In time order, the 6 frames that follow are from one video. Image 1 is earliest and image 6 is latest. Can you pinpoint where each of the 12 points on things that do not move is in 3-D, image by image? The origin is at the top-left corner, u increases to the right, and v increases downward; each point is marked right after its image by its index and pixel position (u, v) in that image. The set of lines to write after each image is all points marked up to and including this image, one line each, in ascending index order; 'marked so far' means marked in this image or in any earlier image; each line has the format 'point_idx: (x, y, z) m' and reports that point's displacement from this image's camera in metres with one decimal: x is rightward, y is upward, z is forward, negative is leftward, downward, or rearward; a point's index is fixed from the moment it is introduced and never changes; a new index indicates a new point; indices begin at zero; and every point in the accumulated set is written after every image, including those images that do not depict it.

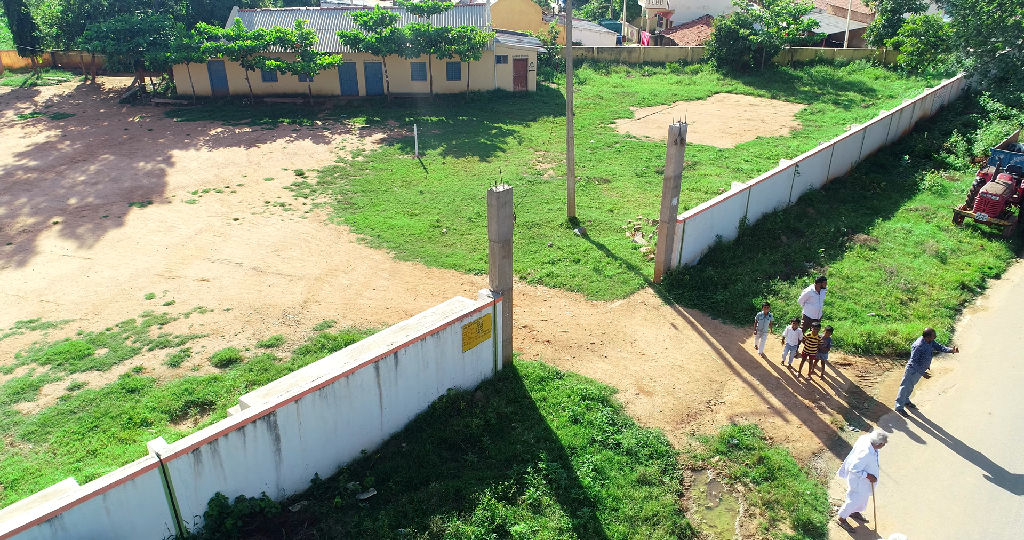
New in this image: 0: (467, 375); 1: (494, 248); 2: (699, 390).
0: (-0.6, -1.5, +9.2) m
1: (-0.3, +0.3, +9.2) m
2: (+2.9, -1.8, +10.0) m
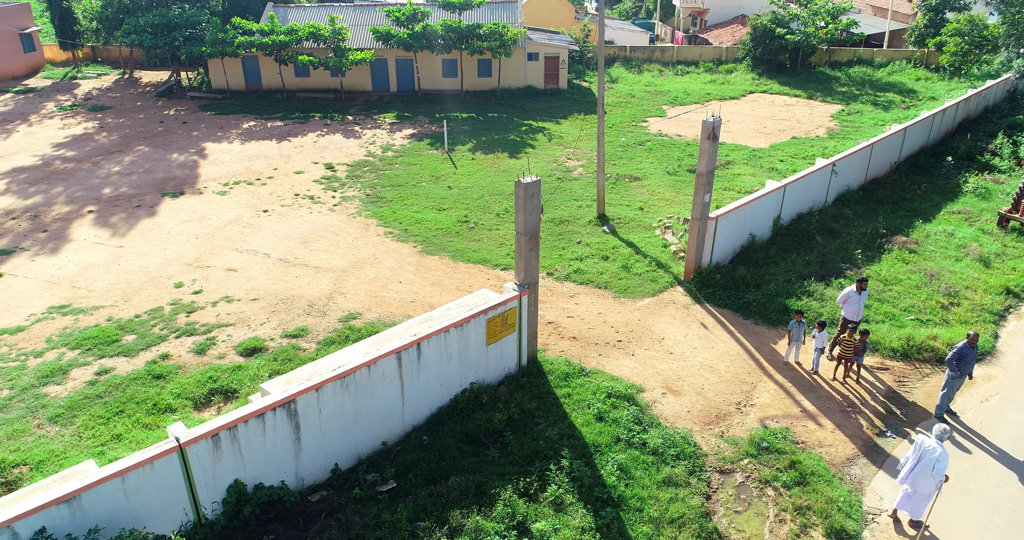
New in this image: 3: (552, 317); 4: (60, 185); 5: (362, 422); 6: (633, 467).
0: (-0.3, -1.4, +9.1) m
1: (+0.1, +0.4, +9.0) m
2: (+3.2, -1.8, +9.7) m
3: (+0.7, -0.9, +11.8) m
4: (-12.3, +2.3, +17.6) m
5: (-1.7, -1.7, +7.4) m
6: (+1.4, -2.4, +7.7) m
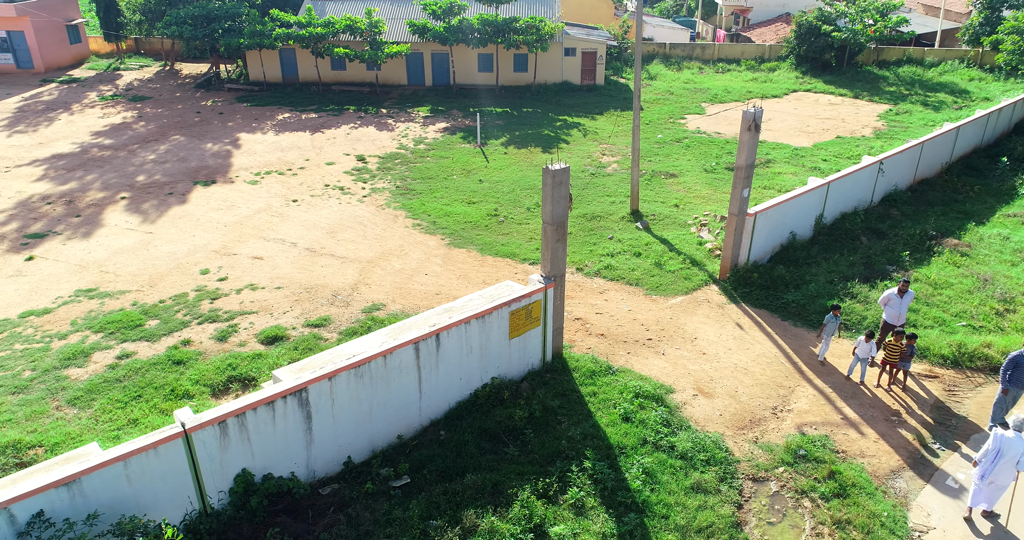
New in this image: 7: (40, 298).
0: (0.0, -1.3, +8.7) m
1: (+0.5, +0.5, +8.7) m
2: (+3.6, -1.8, +9.2) m
3: (+1.2, -0.8, +11.4) m
4: (-11.4, +2.7, +17.8) m
5: (-1.5, -1.6, +7.2) m
6: (+1.7, -2.3, +7.3) m
7: (-8.1, -0.5, +11.1) m
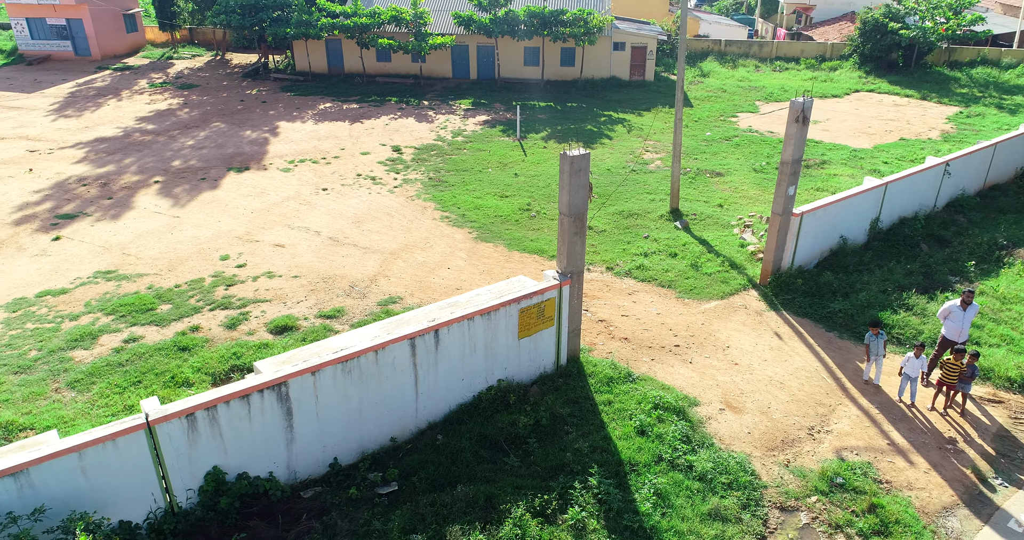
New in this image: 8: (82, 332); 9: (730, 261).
0: (+0.1, -1.2, +8.1) m
1: (+0.6, +0.6, +8.0) m
2: (+3.7, -1.8, +8.3) m
3: (+1.5, -0.7, +10.7) m
4: (-10.5, +3.2, +18.0) m
5: (-1.5, -1.5, +6.7) m
6: (+1.7, -2.3, +6.6) m
7: (-7.8, -0.1, +11.1) m
8: (-6.3, -0.9, +9.5) m
9: (+4.3, +0.2, +12.8) m
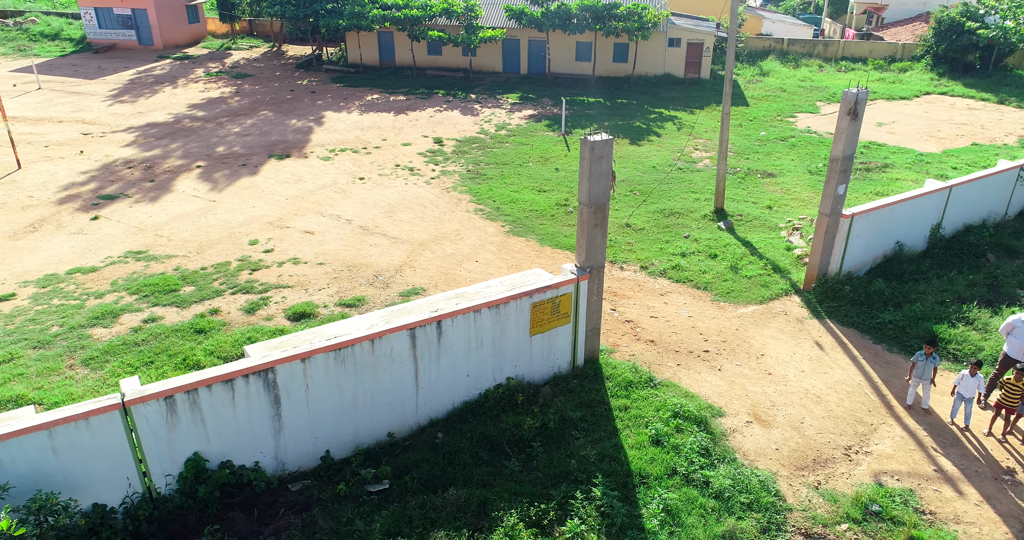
0: (+0.3, -1.1, +7.7) m
1: (+0.8, +0.6, +7.5) m
2: (+3.8, -1.9, +7.6) m
3: (+1.9, -0.7, +10.1) m
4: (-9.4, +3.7, +18.4) m
5: (-1.5, -1.3, +6.4) m
6: (+1.6, -2.3, +6.1) m
7: (-7.3, +0.2, +11.3) m
8: (-6.0, -0.6, +9.6) m
9: (+4.8, +0.1, +12.0) m
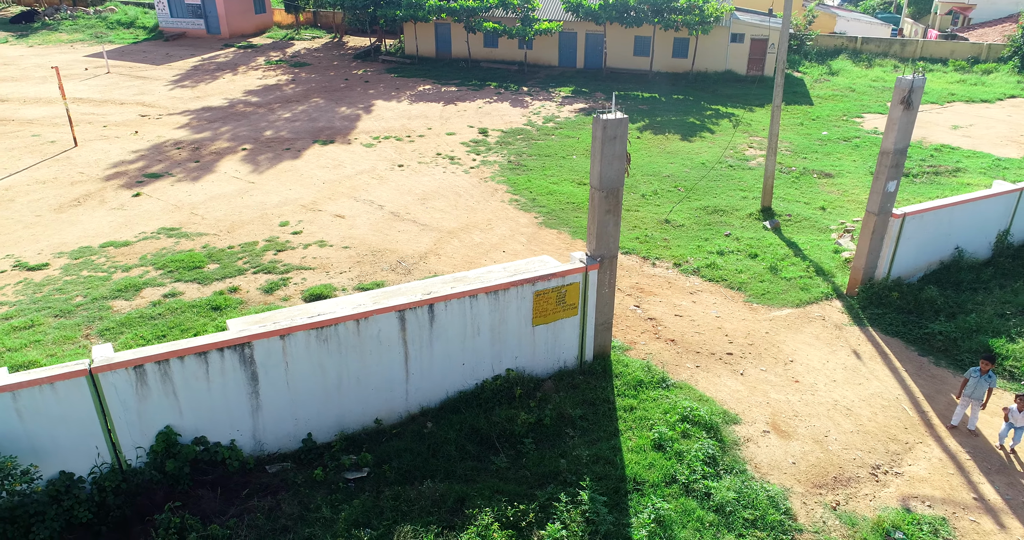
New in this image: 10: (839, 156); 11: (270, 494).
0: (+0.3, -1.0, +7.3) m
1: (+0.9, +0.7, +7.1) m
2: (+3.8, -1.9, +6.9) m
3: (+2.1, -0.6, +9.6) m
4: (-8.1, +4.2, +18.8) m
5: (-1.6, -1.1, +6.2) m
6: (+1.5, -2.2, +5.6) m
7: (-6.9, +0.7, +11.6) m
8: (-5.8, -0.2, +9.8) m
9: (+5.3, +0.1, +11.2) m
10: (+9.5, +3.4, +18.9) m
11: (-2.0, -1.9, +5.4) m
